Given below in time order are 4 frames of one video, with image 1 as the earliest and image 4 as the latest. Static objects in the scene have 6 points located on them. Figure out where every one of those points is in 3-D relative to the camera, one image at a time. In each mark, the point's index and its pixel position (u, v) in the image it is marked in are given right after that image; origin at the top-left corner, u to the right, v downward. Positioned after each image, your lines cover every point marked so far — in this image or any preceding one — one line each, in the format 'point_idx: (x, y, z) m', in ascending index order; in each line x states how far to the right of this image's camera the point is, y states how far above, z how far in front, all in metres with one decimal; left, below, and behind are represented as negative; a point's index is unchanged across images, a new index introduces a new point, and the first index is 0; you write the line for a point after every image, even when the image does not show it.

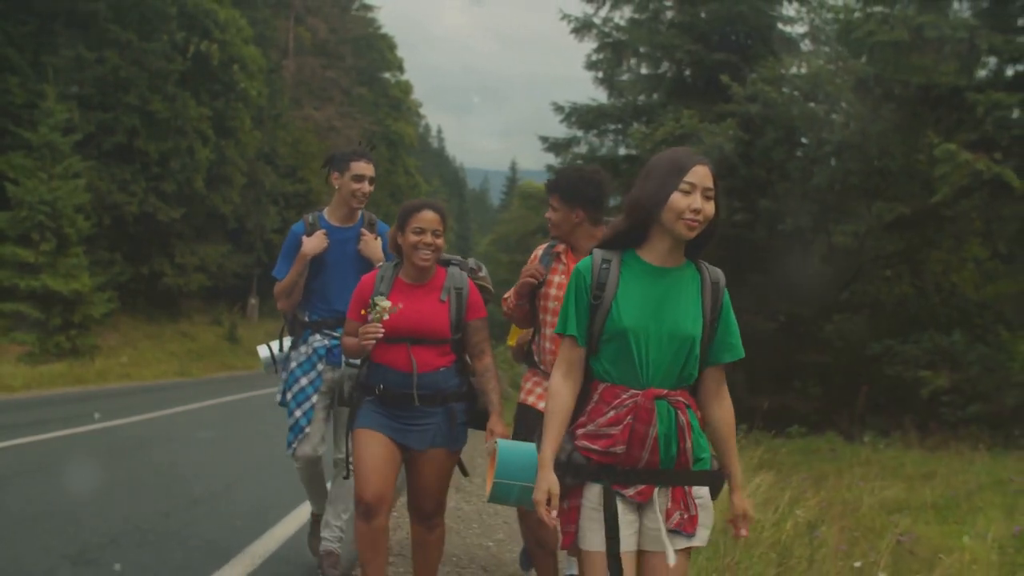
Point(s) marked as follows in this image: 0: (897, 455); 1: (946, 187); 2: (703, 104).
0: (+3.5, -1.5, +10.3) m
1: (+5.0, +1.1, +12.8) m
2: (+3.1, +2.9, +18.0) m
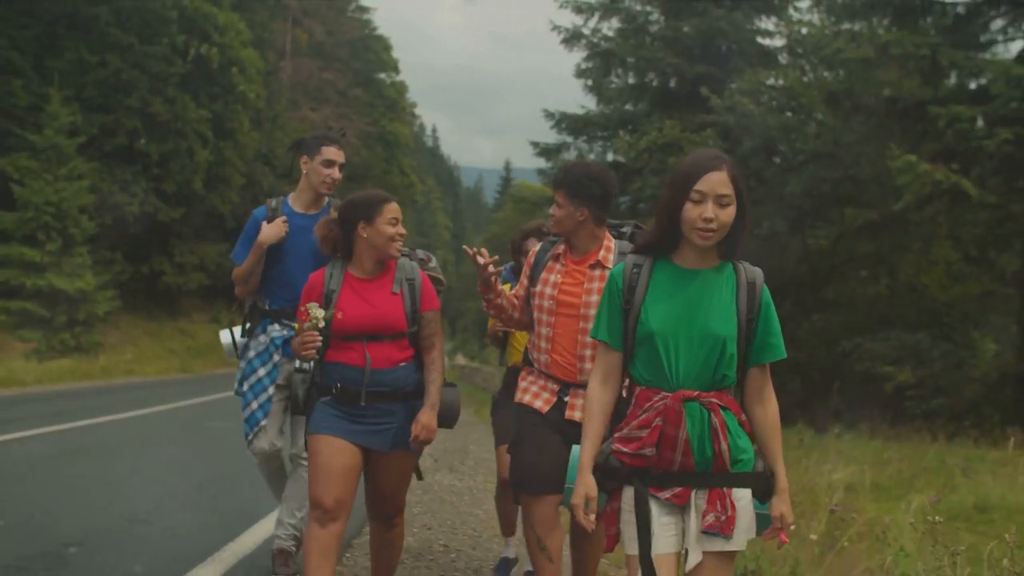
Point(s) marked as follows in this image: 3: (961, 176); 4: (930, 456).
0: (+3.4, -1.6, +11.1) m
1: (+4.8, +1.1, +13.6) m
2: (+2.9, +2.9, +18.8) m
3: (+5.3, +1.3, +13.3) m
4: (+3.6, -1.4, +9.5) m
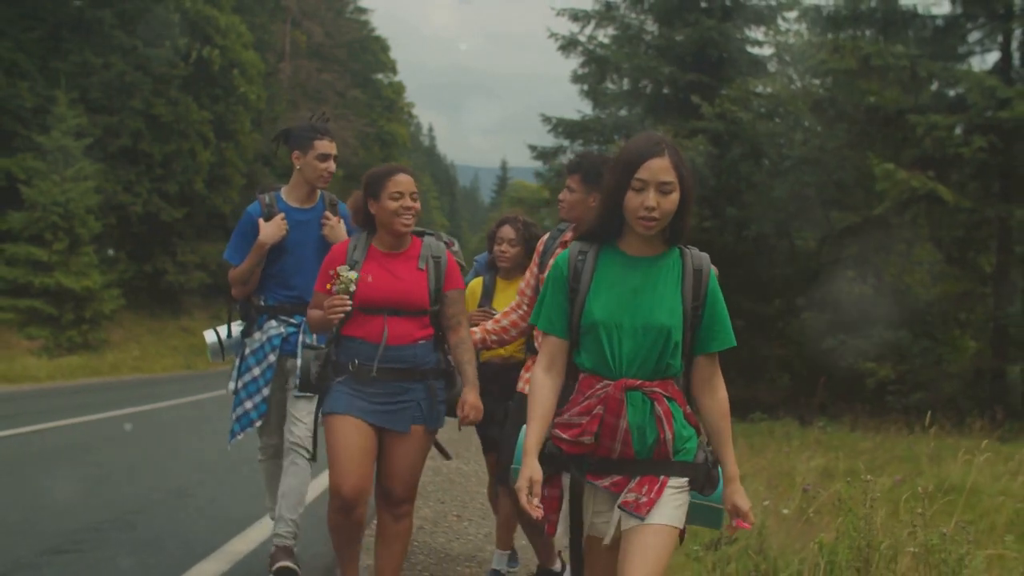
0: (+3.4, -1.6, +11.8) m
1: (+4.8, +1.1, +14.3) m
2: (+2.9, +2.9, +19.5) m
3: (+5.3, +1.3, +14.0) m
4: (+3.6, -1.4, +10.2) m
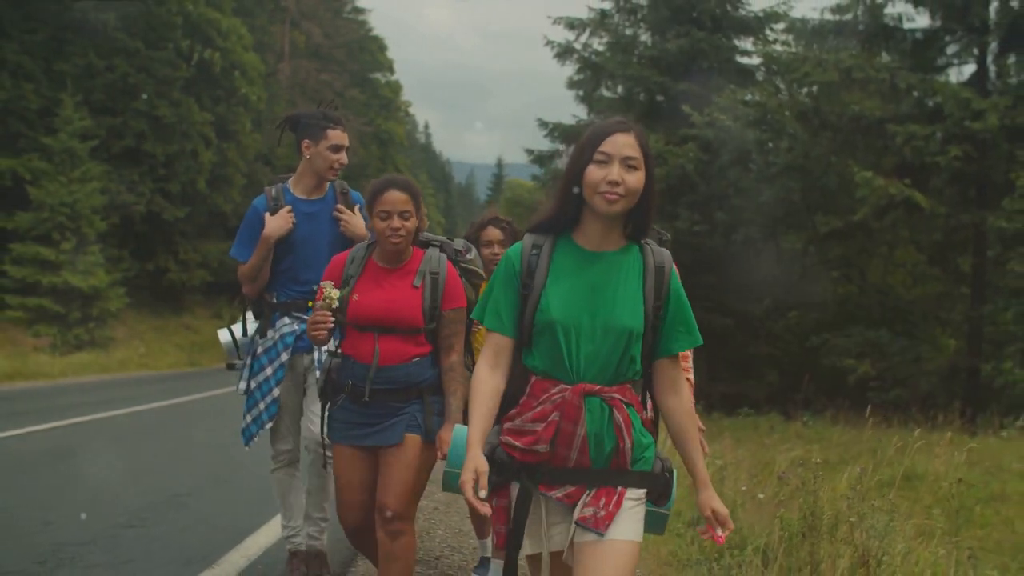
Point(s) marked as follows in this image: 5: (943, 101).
0: (+3.4, -1.6, +12.5) m
1: (+4.8, +1.1, +15.1) m
2: (+2.9, +2.9, +20.2) m
3: (+5.3, +1.3, +14.7) m
4: (+3.6, -1.5, +10.9) m
5: (+5.7, +2.5, +14.6) m
